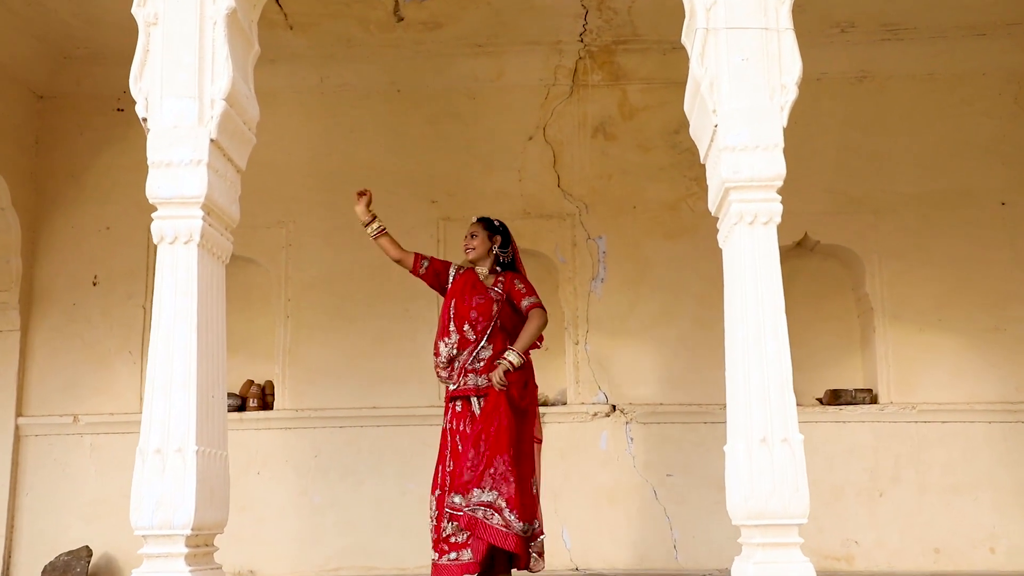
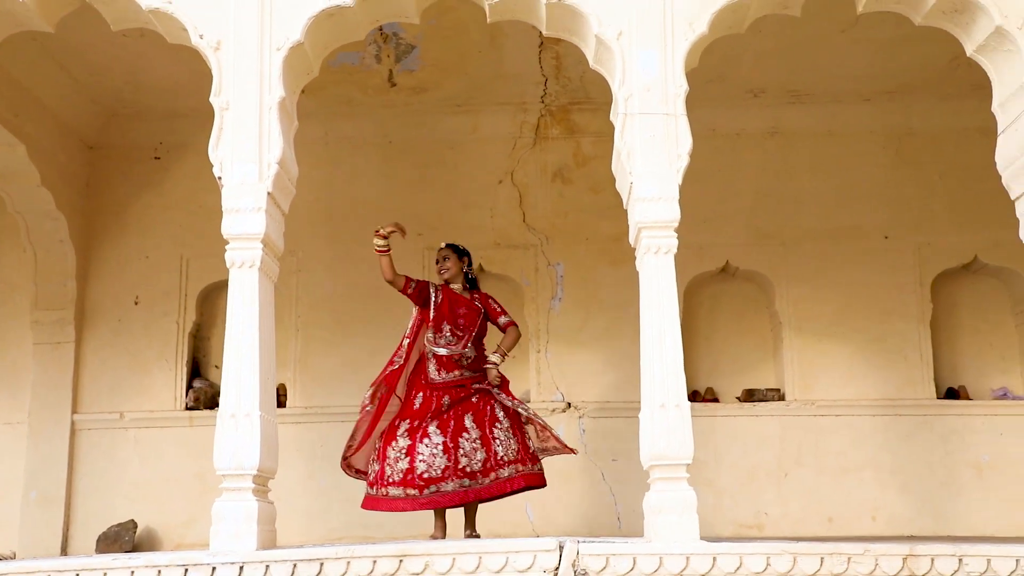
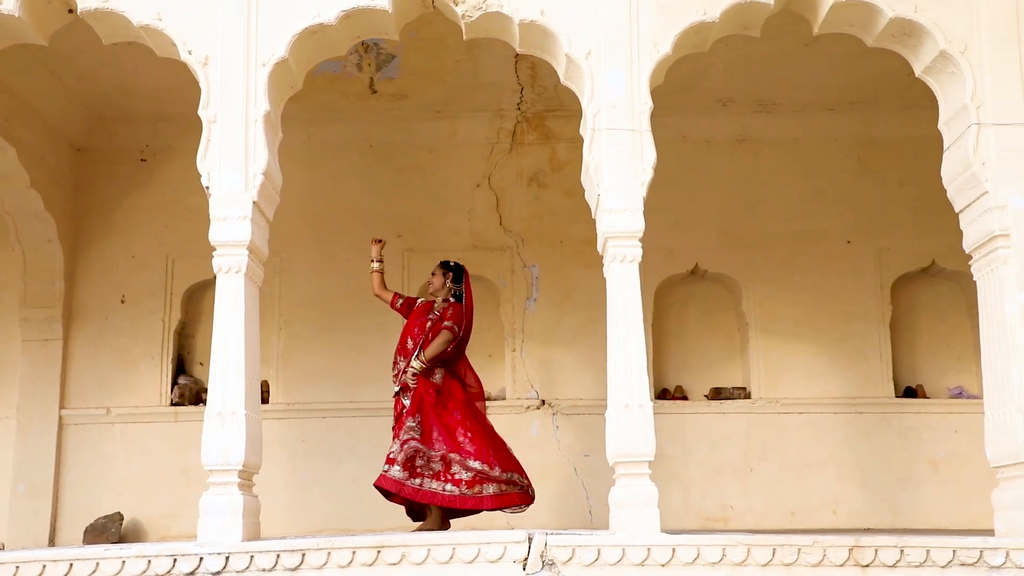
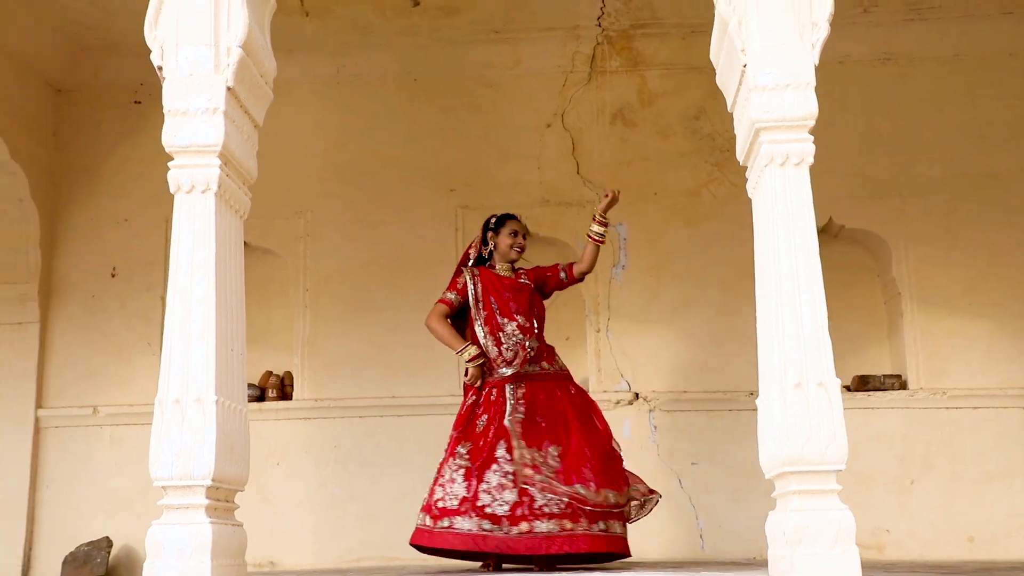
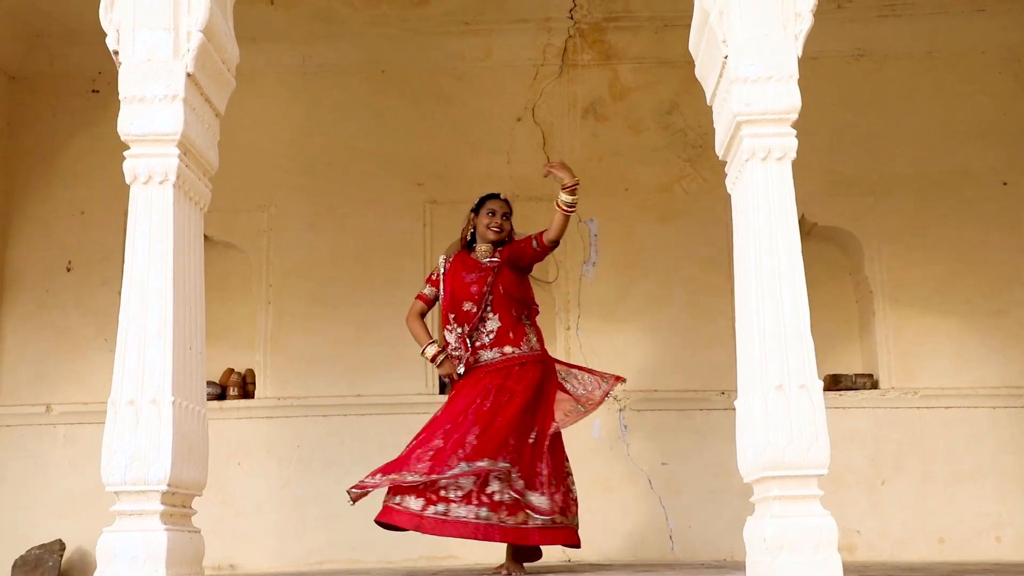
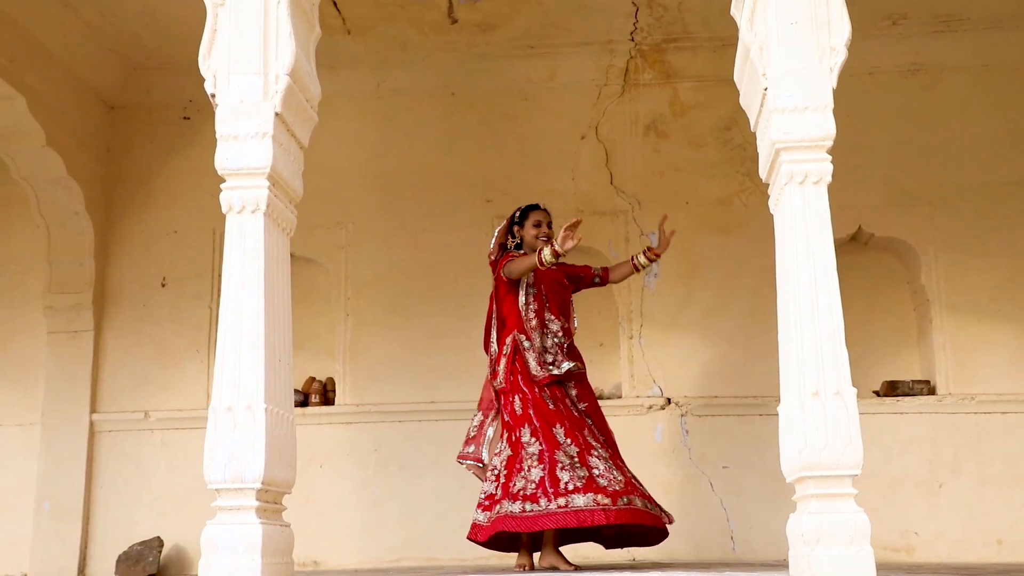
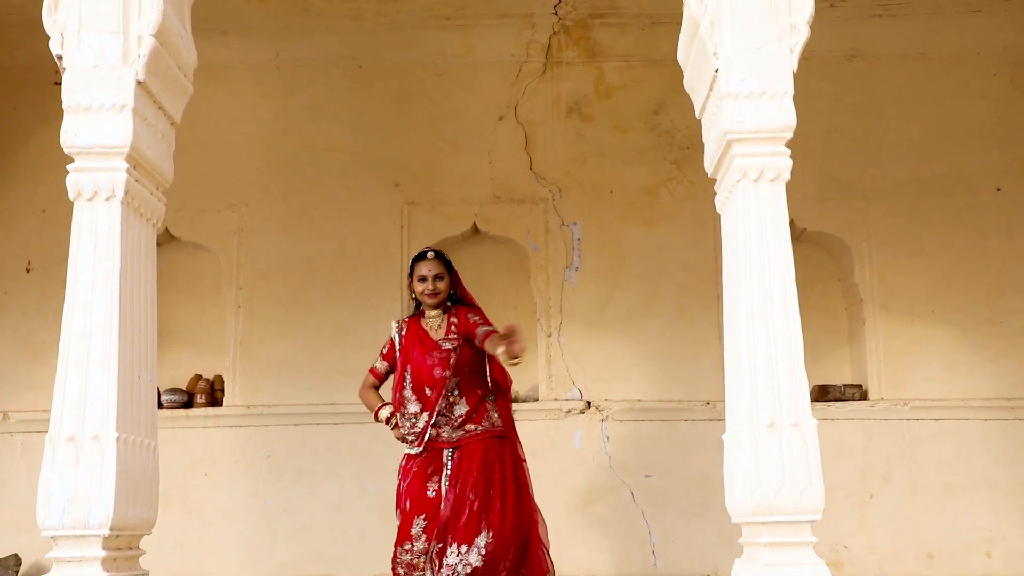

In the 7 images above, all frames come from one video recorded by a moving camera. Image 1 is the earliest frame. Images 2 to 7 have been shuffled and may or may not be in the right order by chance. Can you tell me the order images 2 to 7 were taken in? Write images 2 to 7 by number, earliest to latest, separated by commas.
7, 5, 4, 6, 2, 3
